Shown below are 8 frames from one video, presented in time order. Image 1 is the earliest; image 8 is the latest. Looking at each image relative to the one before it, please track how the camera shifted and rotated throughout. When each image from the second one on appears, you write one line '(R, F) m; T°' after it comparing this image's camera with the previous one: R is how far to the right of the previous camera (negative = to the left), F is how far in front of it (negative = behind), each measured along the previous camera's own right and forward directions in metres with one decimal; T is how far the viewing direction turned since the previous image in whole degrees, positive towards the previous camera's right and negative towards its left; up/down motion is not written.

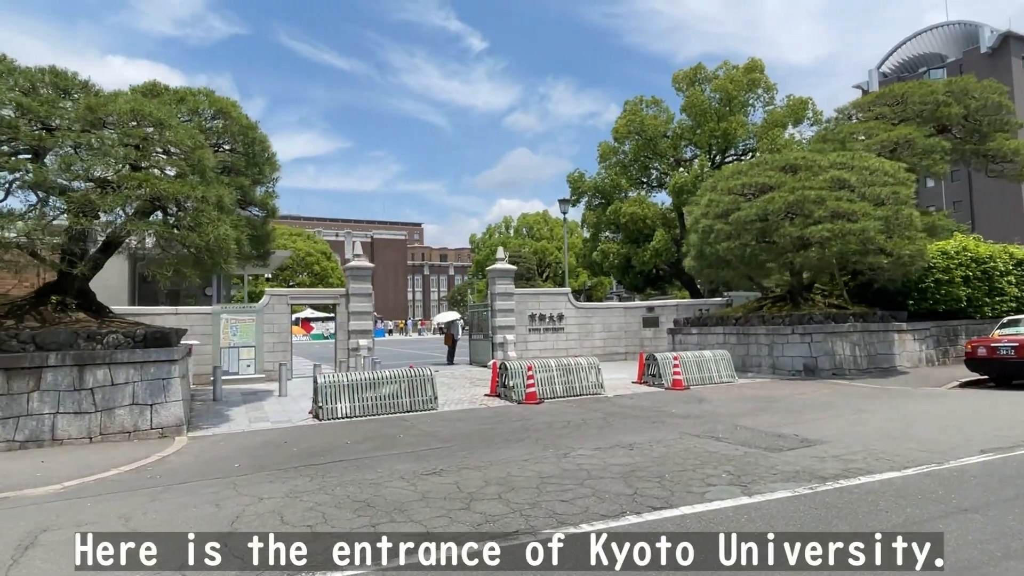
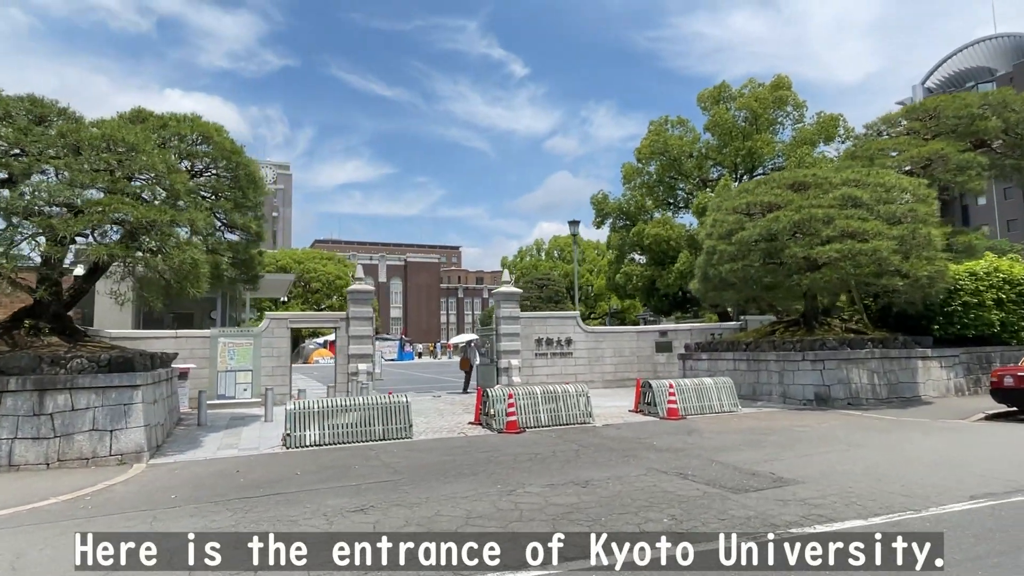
(+1.2, +0.5) m; -4°
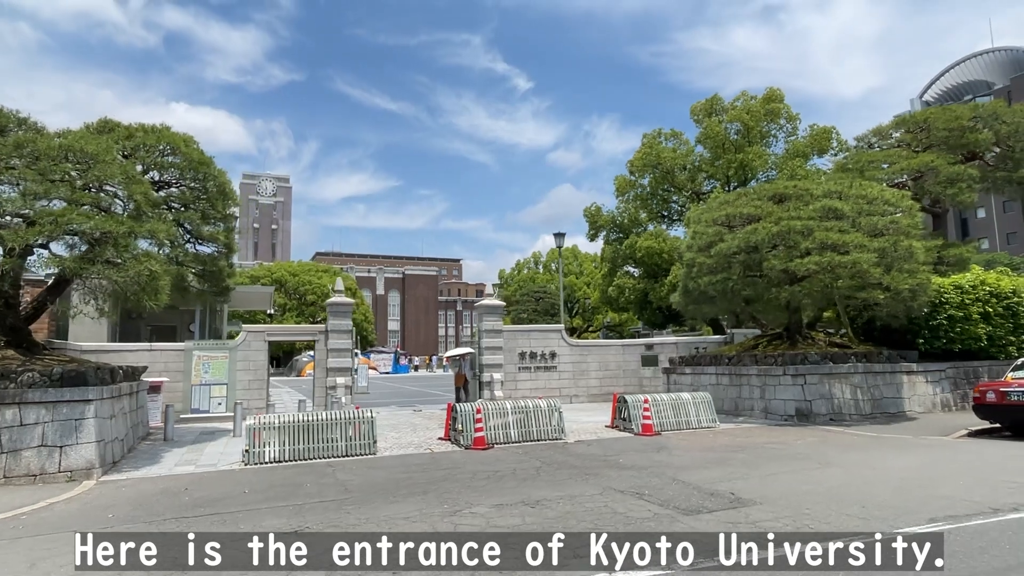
(+0.6, +0.2) m; 0°
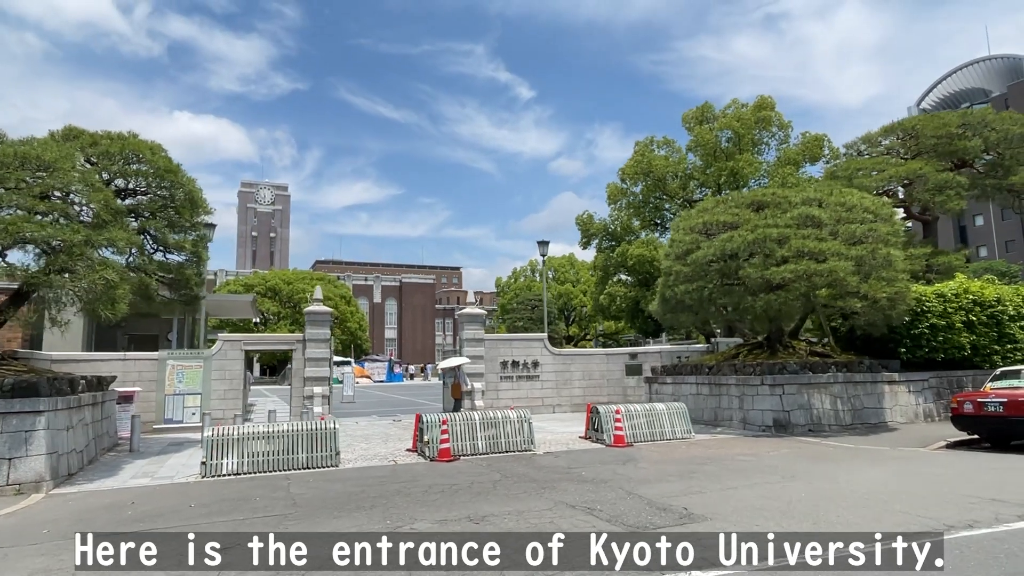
(+0.7, +0.2) m; 0°
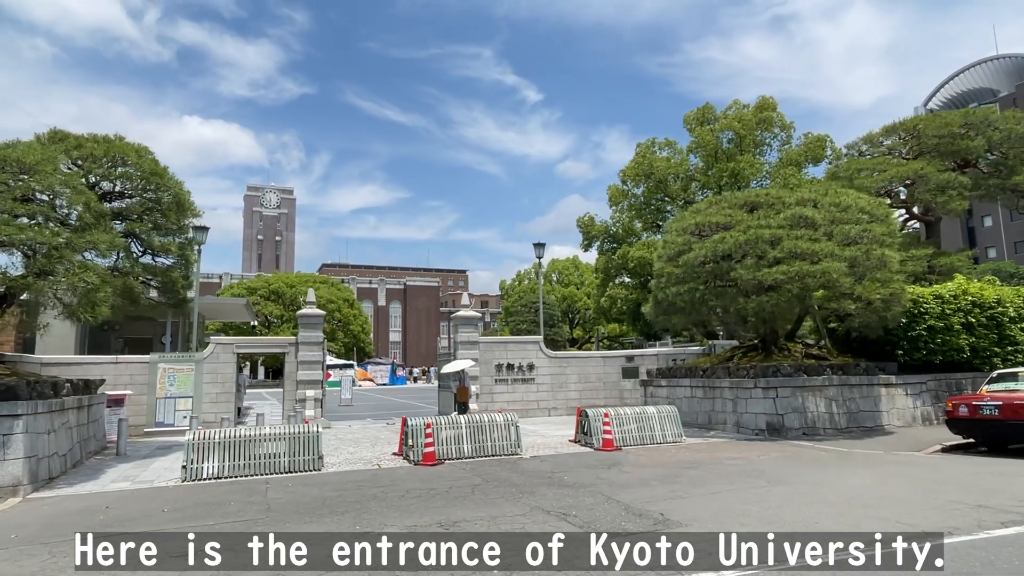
(+0.4, +0.1) m; -1°
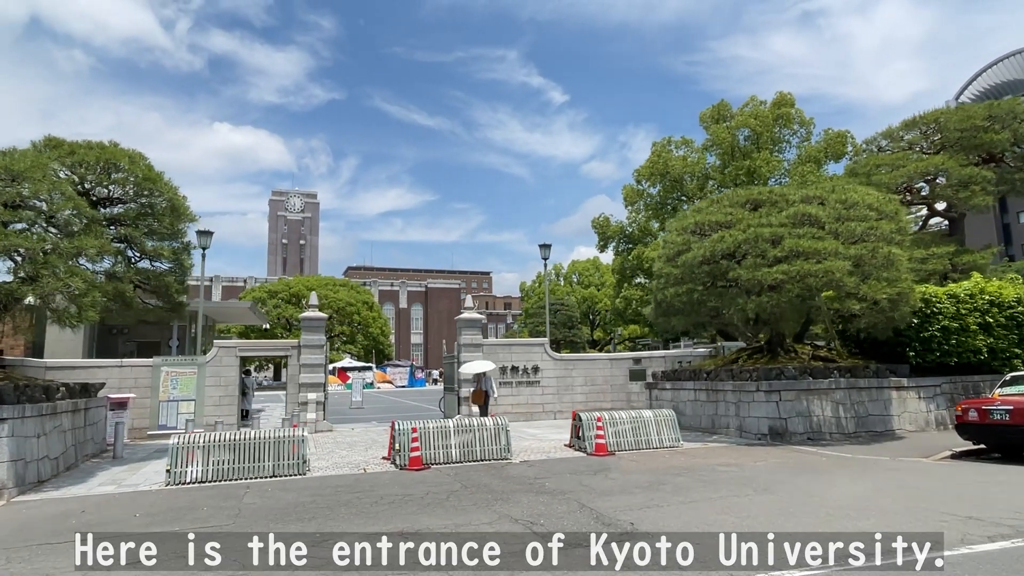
(+0.7, +0.2) m; -2°
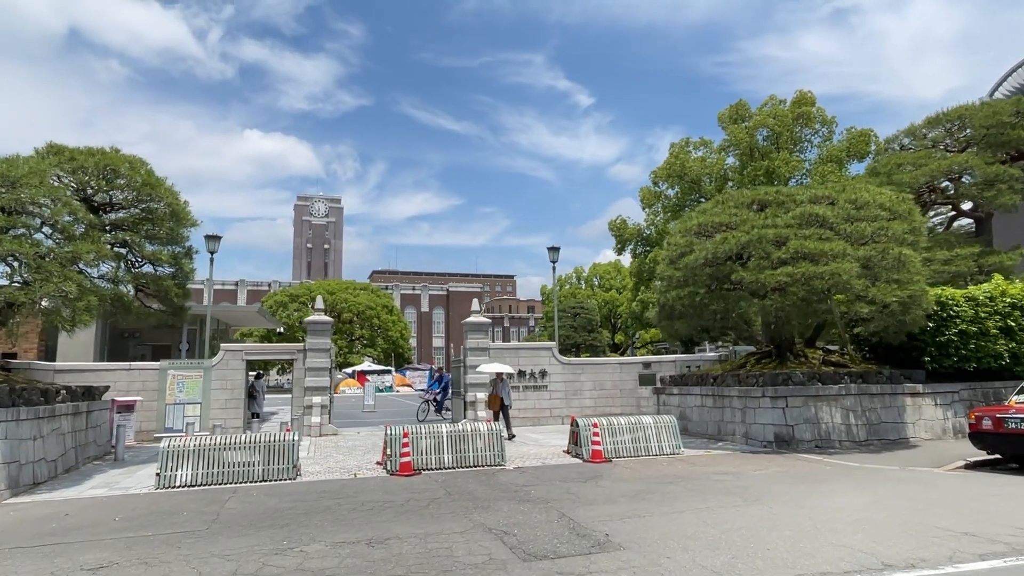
(+0.6, +0.2) m; -2°
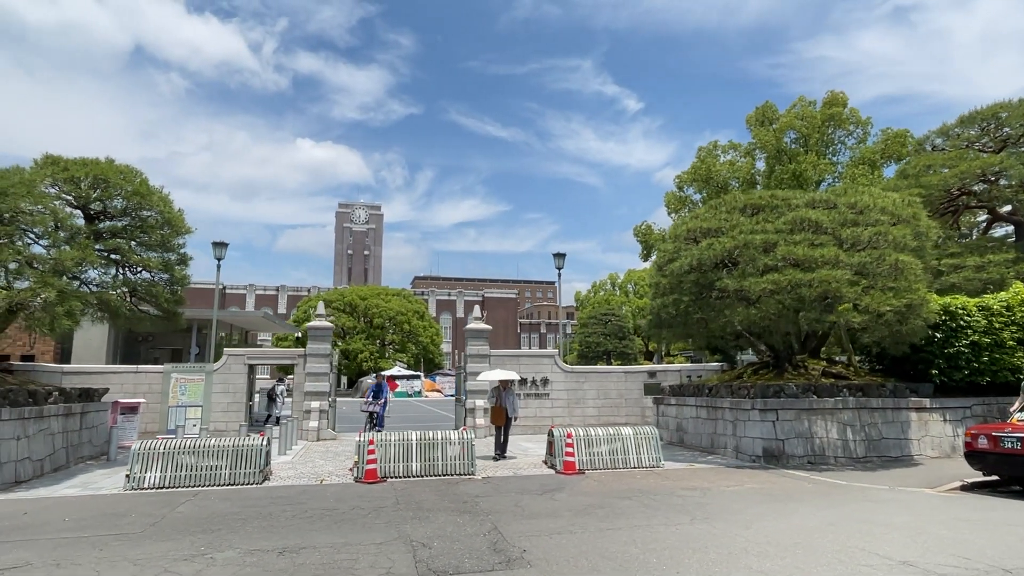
(+1.4, +0.2) m; -4°
